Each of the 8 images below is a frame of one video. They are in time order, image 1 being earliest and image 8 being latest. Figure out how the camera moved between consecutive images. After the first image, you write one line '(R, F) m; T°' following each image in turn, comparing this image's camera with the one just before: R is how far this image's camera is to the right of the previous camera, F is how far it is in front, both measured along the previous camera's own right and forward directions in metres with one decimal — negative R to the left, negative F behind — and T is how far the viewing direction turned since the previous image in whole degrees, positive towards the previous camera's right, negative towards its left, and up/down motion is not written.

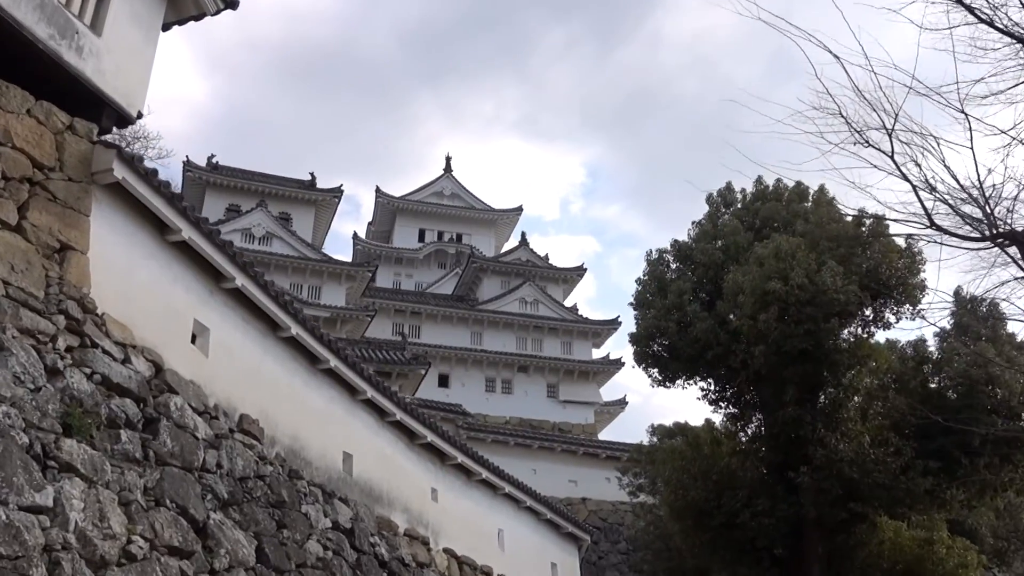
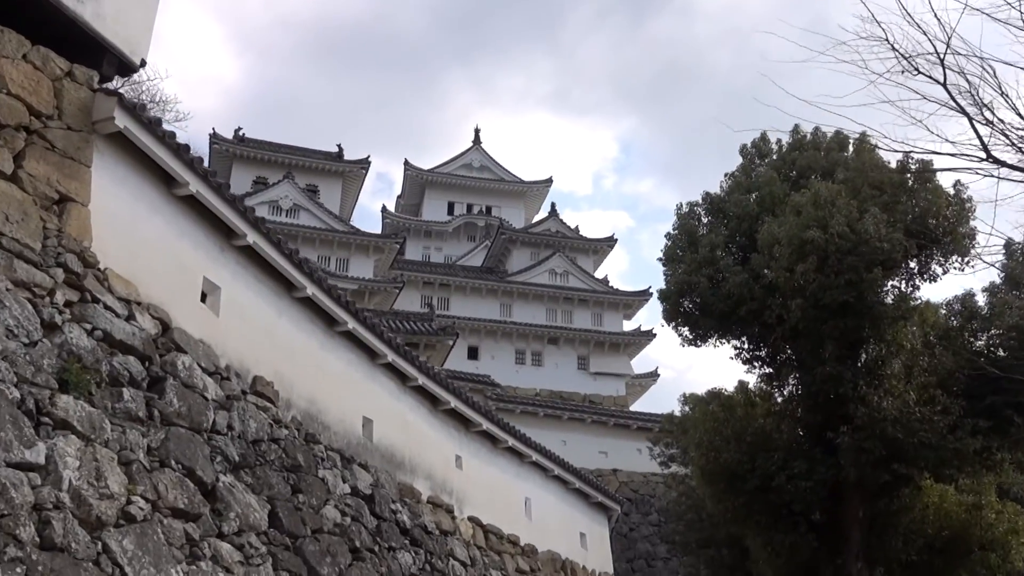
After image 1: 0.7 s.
(+0.1, +0.4) m; -2°
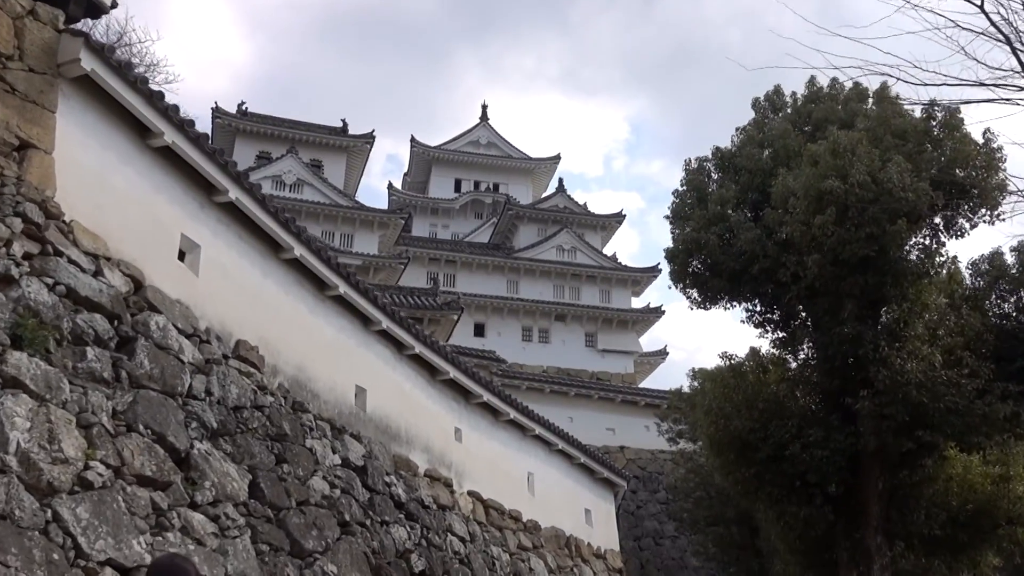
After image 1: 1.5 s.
(+0.1, +0.4) m; -1°
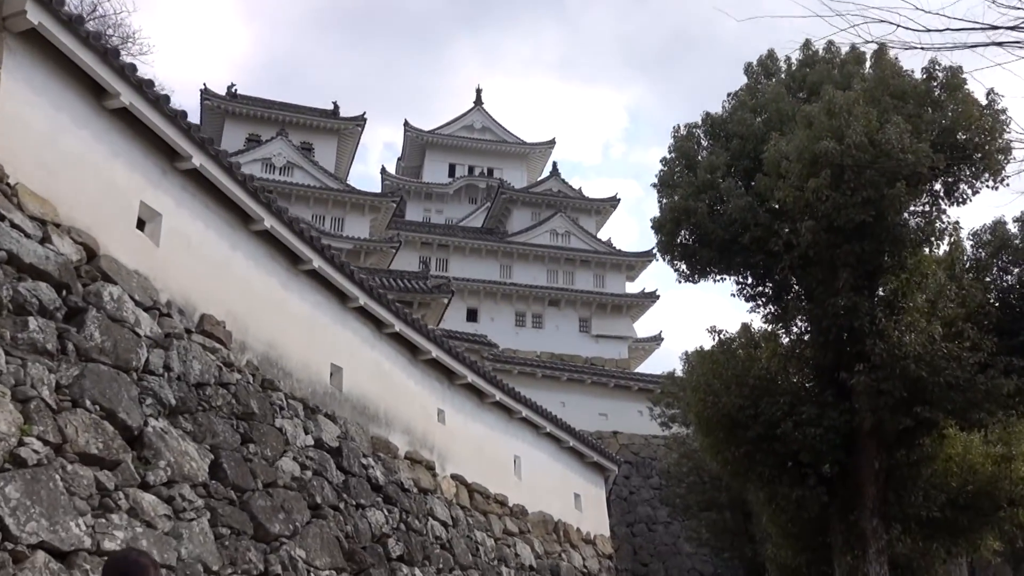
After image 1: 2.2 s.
(+0.1, +0.3) m; 0°
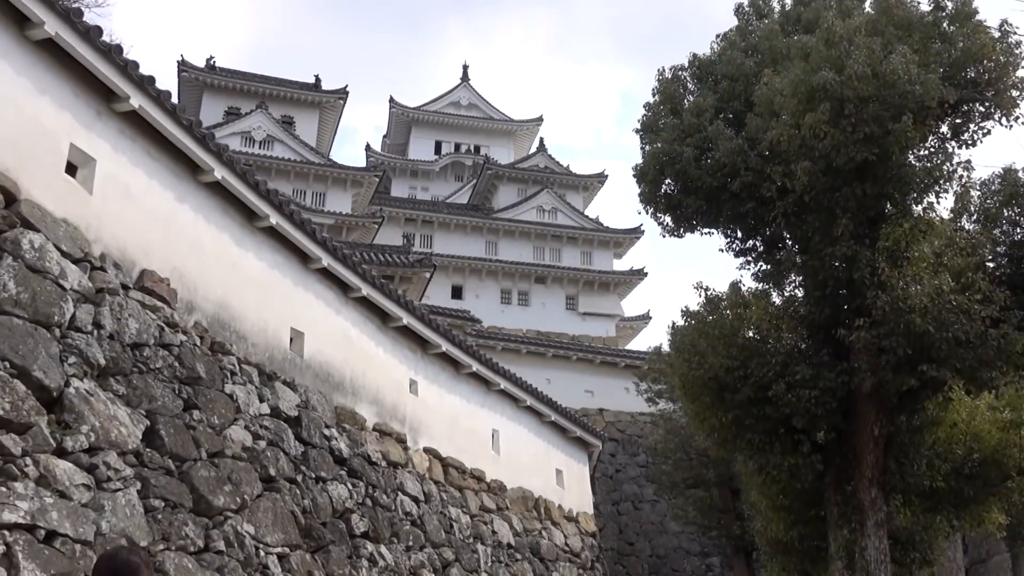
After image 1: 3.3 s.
(+0.1, +0.6) m; +1°
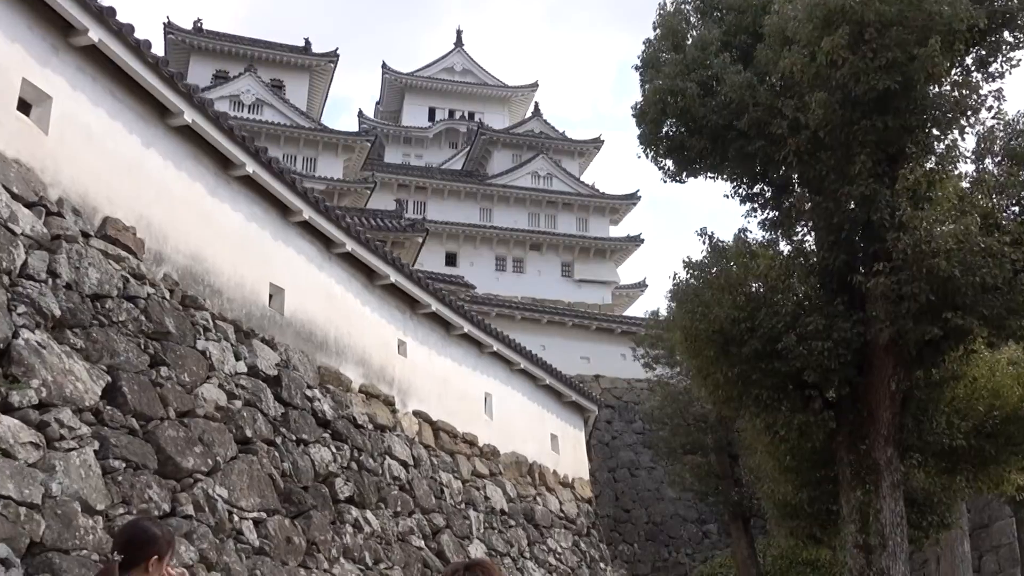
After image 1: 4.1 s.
(0.0, +0.4) m; 0°
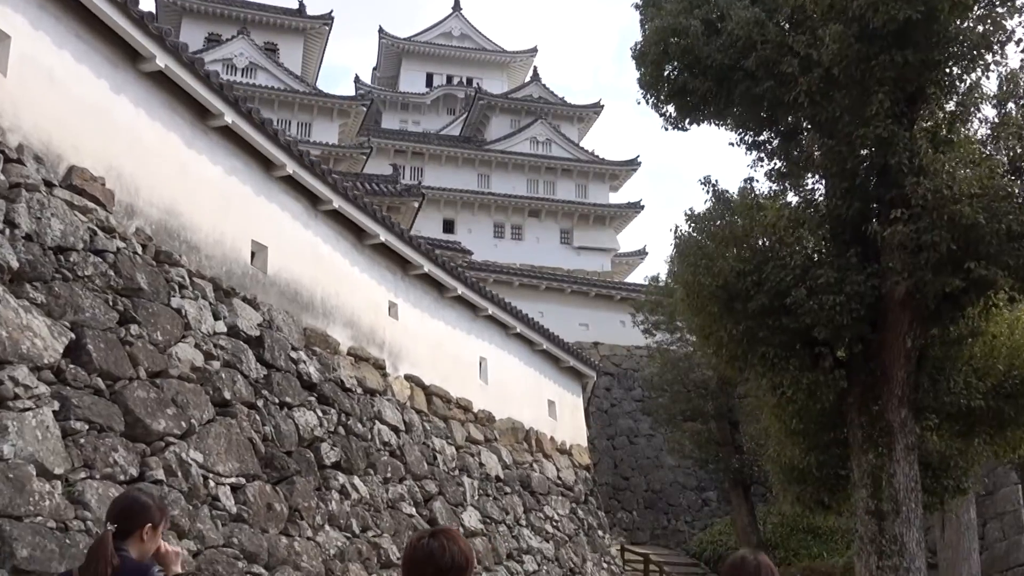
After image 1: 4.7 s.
(0.0, +0.3) m; 0°
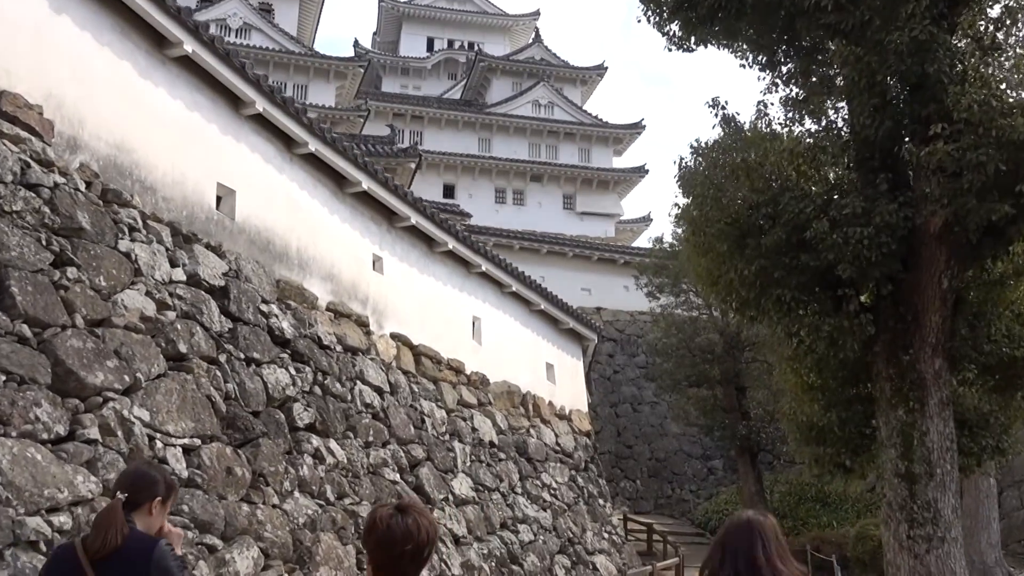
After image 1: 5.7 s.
(+0.1, +0.6) m; 0°
